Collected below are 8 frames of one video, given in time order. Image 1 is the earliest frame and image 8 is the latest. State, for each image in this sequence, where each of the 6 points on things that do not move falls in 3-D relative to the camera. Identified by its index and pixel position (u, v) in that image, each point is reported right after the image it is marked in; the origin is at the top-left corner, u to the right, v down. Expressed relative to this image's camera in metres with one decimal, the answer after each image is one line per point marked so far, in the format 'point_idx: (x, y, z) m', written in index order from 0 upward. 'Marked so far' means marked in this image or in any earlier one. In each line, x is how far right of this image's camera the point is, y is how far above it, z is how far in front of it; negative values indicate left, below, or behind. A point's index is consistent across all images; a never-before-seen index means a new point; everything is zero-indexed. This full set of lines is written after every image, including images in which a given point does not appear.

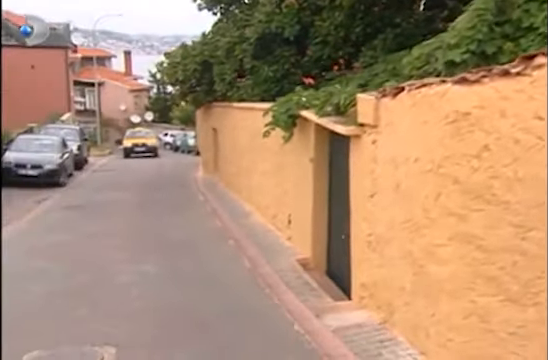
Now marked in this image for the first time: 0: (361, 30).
0: (+1.8, +3.1, +15.4) m
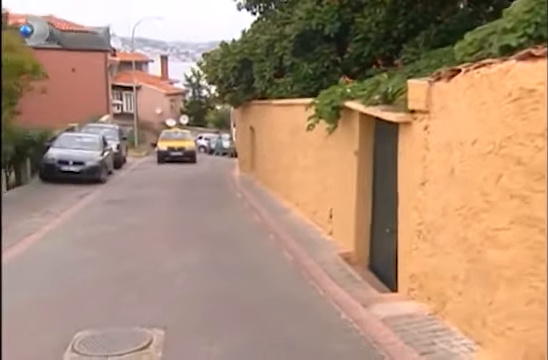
0: (+2.6, +3.1, +15.2) m
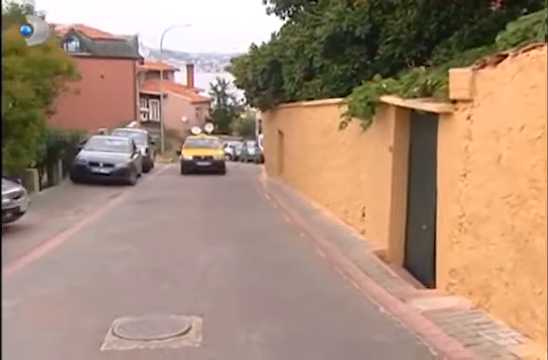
0: (+3.3, +3.1, +15.1) m
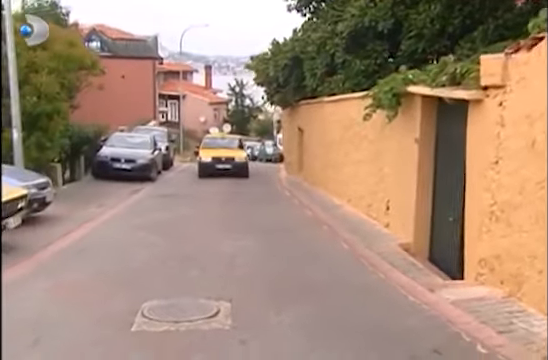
0: (+3.7, +3.2, +15.0) m
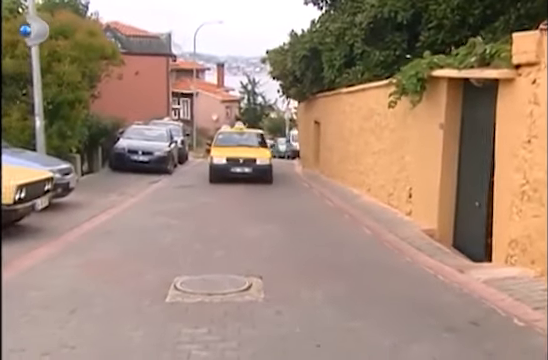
0: (+4.1, +3.3, +14.9) m
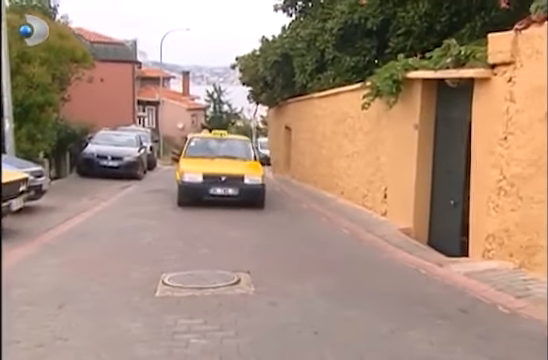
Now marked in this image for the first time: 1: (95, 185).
0: (+3.6, +3.3, +15.3) m
1: (-4.2, -0.1, +17.5) m
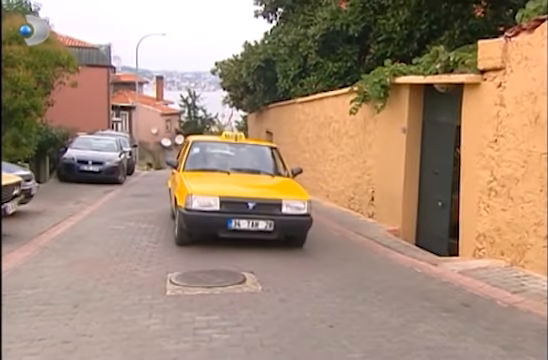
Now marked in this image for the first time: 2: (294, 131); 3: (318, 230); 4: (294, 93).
0: (+3.3, +3.2, +15.7) m
1: (-4.6, -0.2, +17.5) m
2: (+0.4, +1.1, +17.6) m
3: (+0.7, -0.8, +11.9) m
4: (+0.4, +2.2, +19.4) m
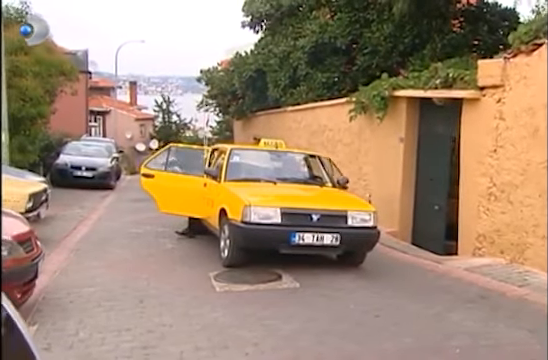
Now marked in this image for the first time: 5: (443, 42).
0: (+3.1, +3.1, +16.7) m
1: (-4.8, -0.3, +18.0) m
2: (+0.2, +1.0, +18.5) m
3: (+0.8, -0.9, +12.8) m
4: (0.0, +2.1, +20.3) m
5: (+3.7, +3.0, +16.2) m
